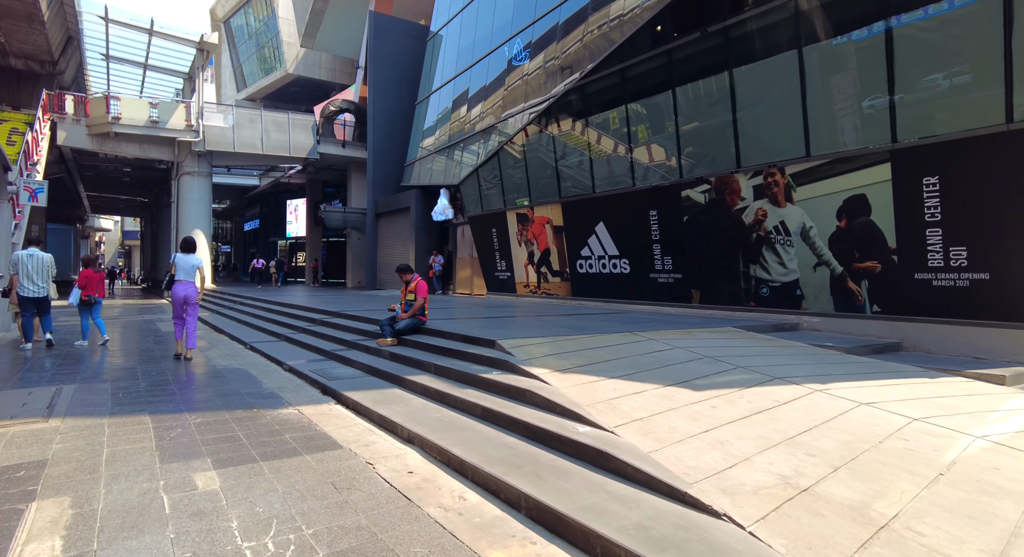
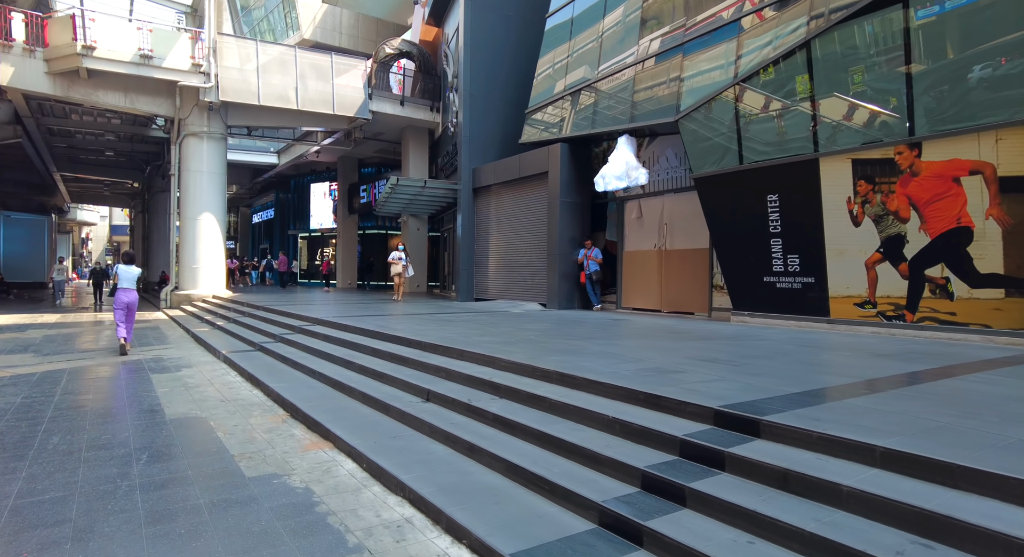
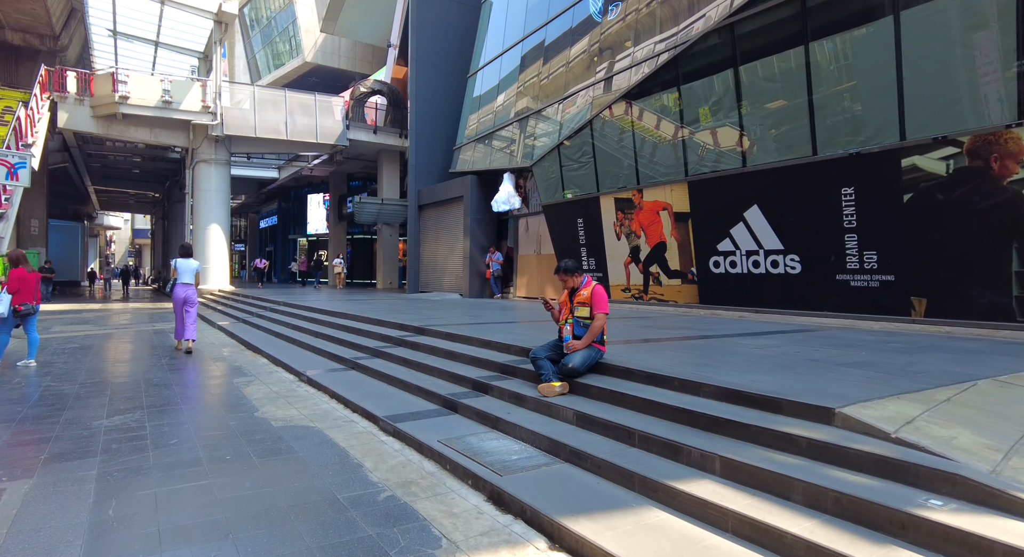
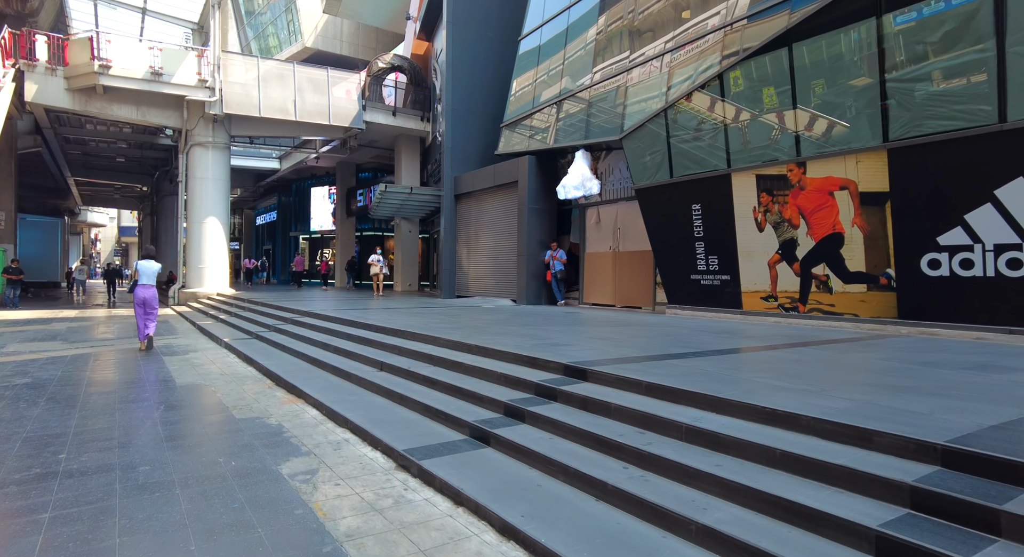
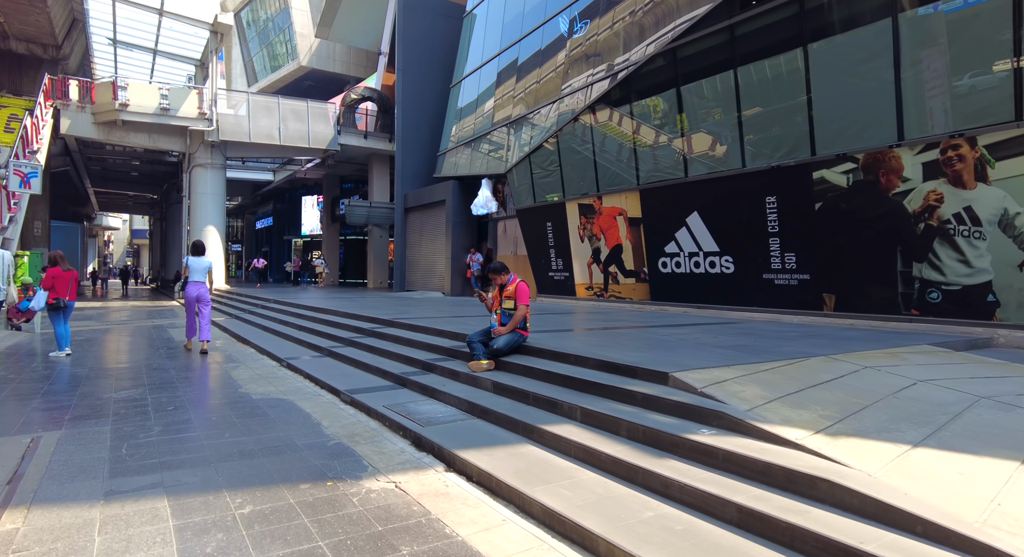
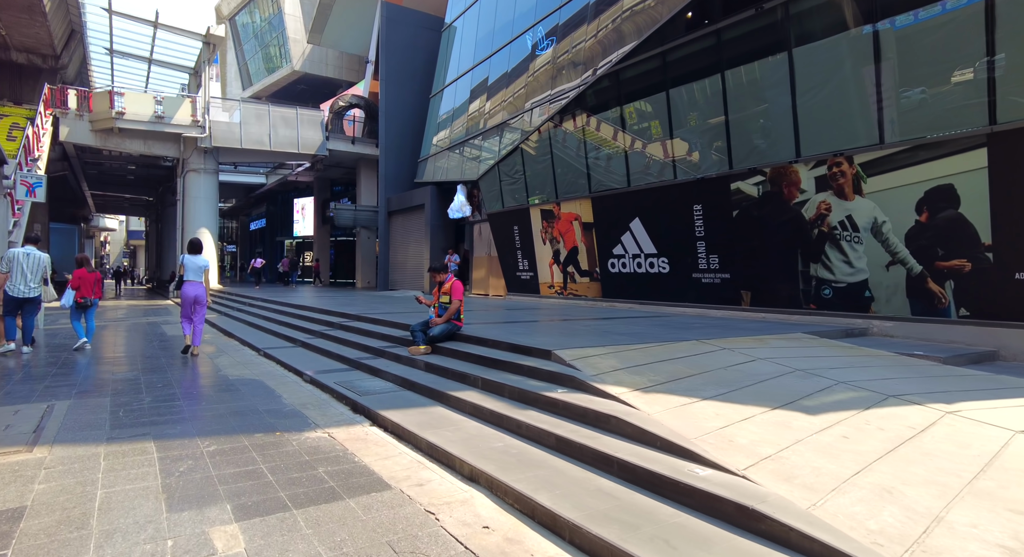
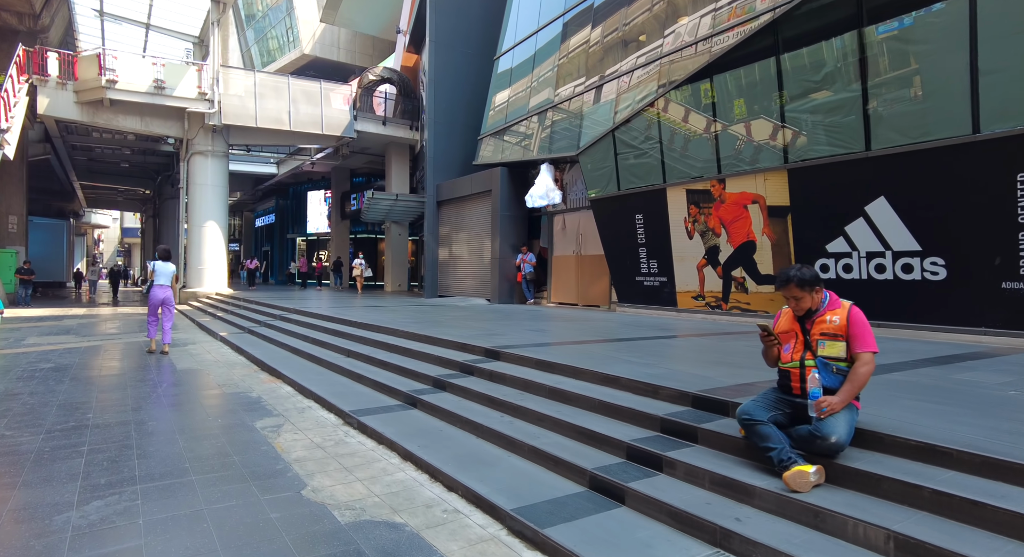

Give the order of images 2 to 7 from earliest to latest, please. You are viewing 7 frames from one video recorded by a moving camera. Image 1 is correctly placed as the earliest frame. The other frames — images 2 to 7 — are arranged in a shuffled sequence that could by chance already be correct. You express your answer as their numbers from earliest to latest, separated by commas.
6, 5, 3, 7, 4, 2
